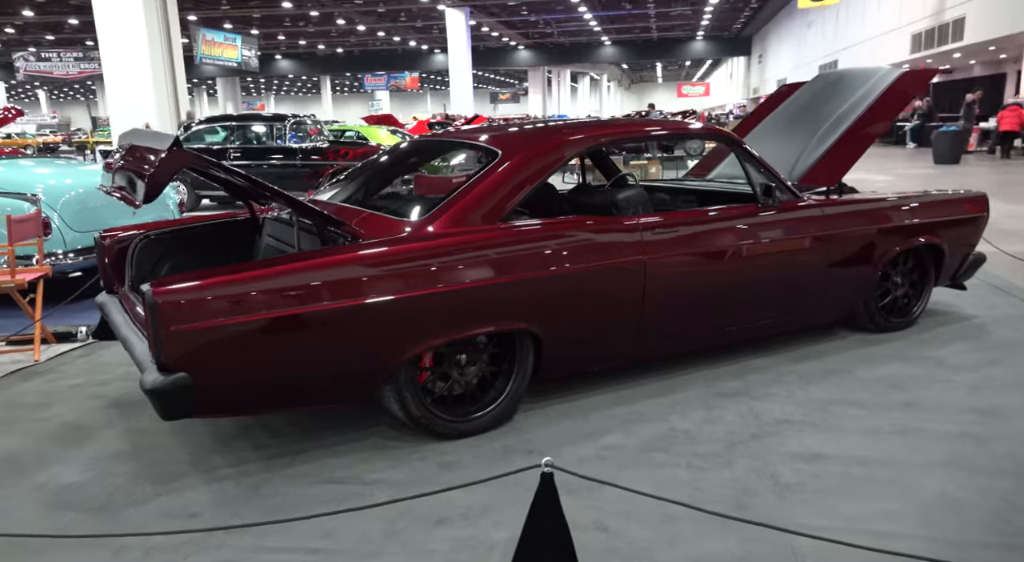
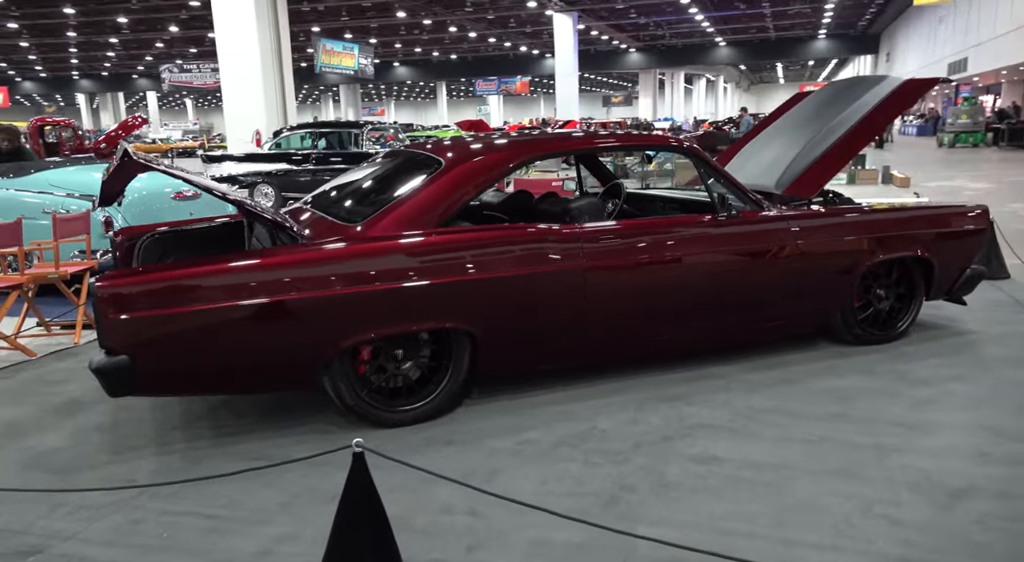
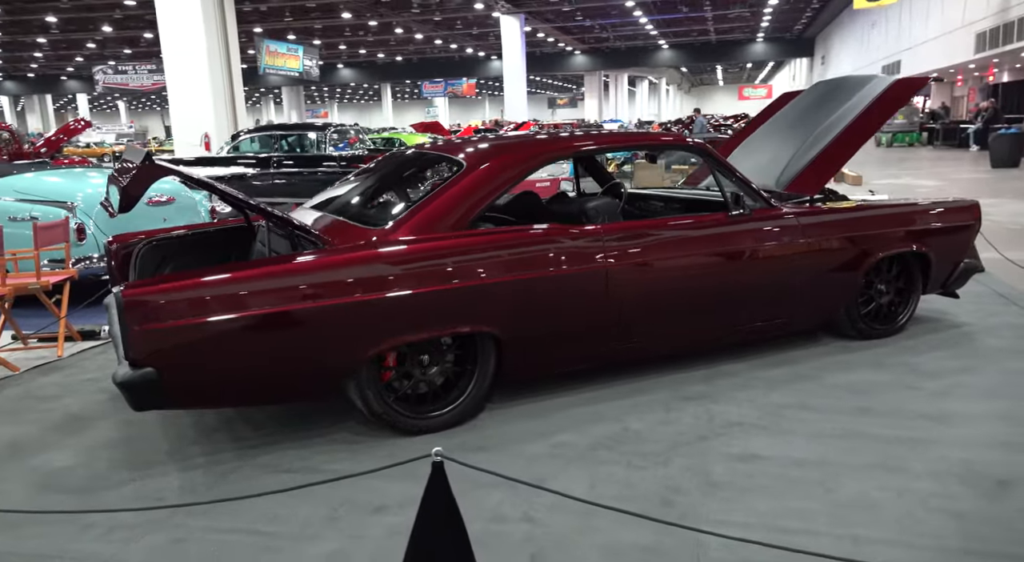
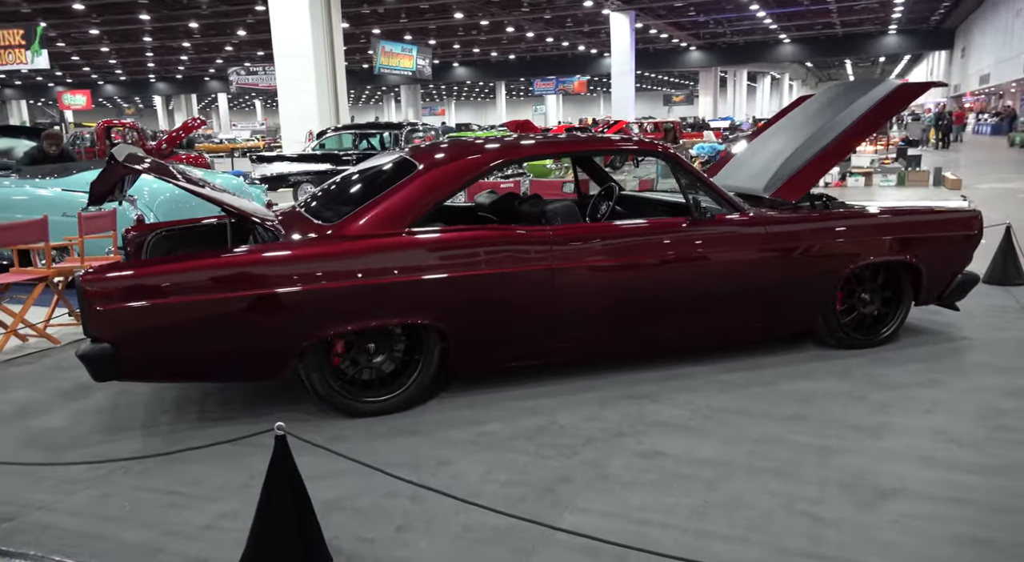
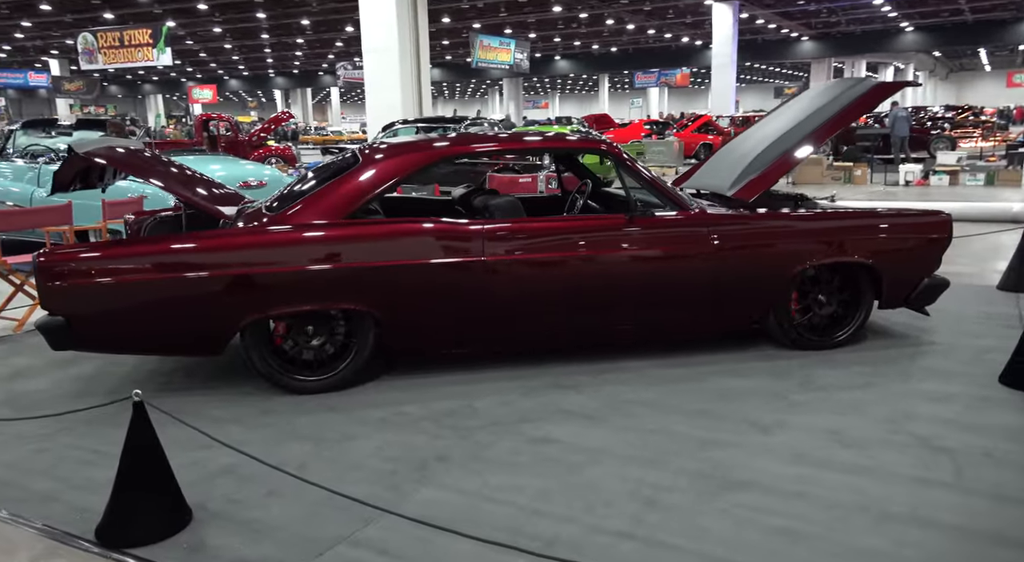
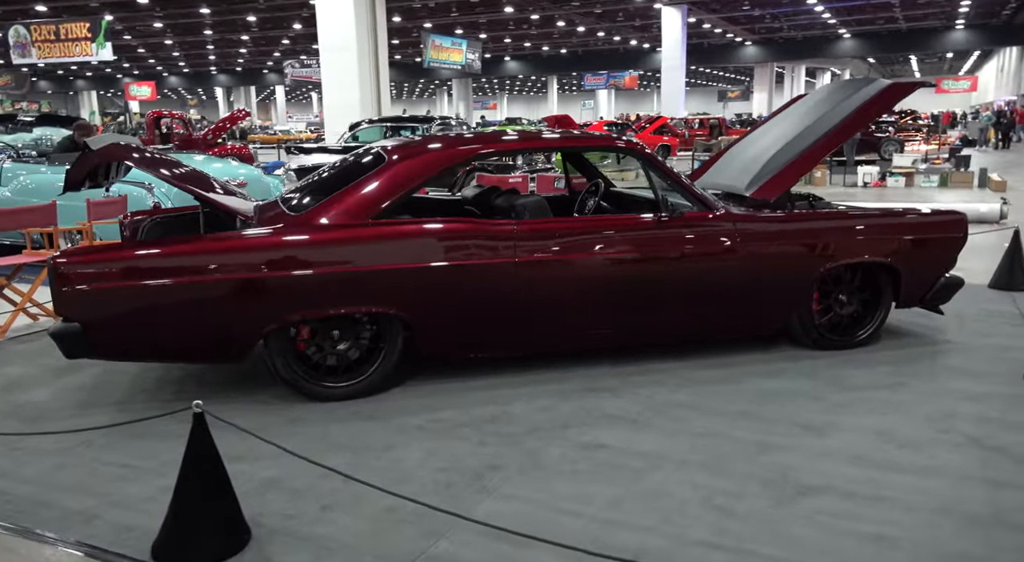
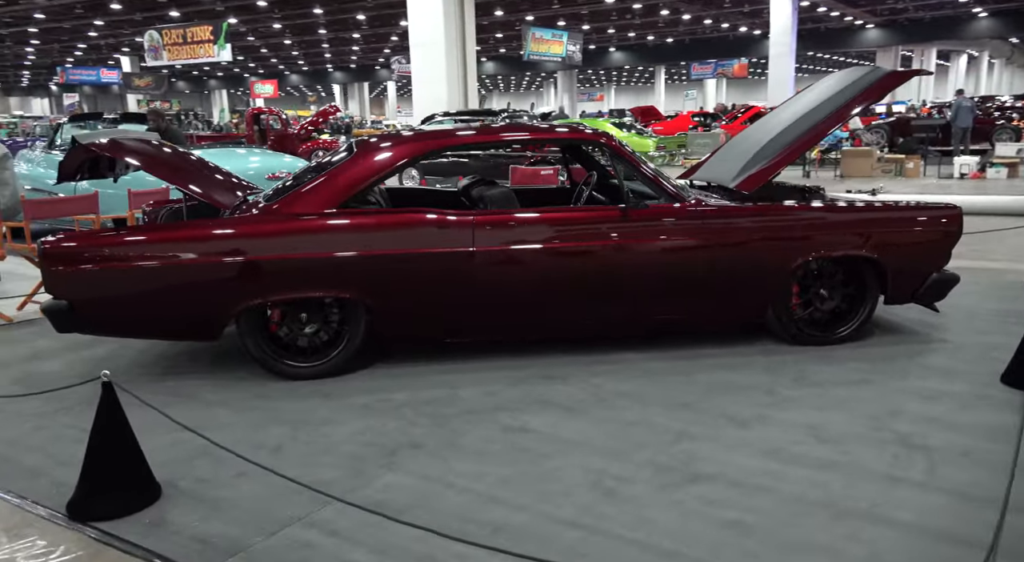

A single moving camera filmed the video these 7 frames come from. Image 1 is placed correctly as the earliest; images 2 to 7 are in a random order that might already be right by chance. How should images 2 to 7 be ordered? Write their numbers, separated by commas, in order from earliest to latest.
3, 2, 4, 6, 5, 7
